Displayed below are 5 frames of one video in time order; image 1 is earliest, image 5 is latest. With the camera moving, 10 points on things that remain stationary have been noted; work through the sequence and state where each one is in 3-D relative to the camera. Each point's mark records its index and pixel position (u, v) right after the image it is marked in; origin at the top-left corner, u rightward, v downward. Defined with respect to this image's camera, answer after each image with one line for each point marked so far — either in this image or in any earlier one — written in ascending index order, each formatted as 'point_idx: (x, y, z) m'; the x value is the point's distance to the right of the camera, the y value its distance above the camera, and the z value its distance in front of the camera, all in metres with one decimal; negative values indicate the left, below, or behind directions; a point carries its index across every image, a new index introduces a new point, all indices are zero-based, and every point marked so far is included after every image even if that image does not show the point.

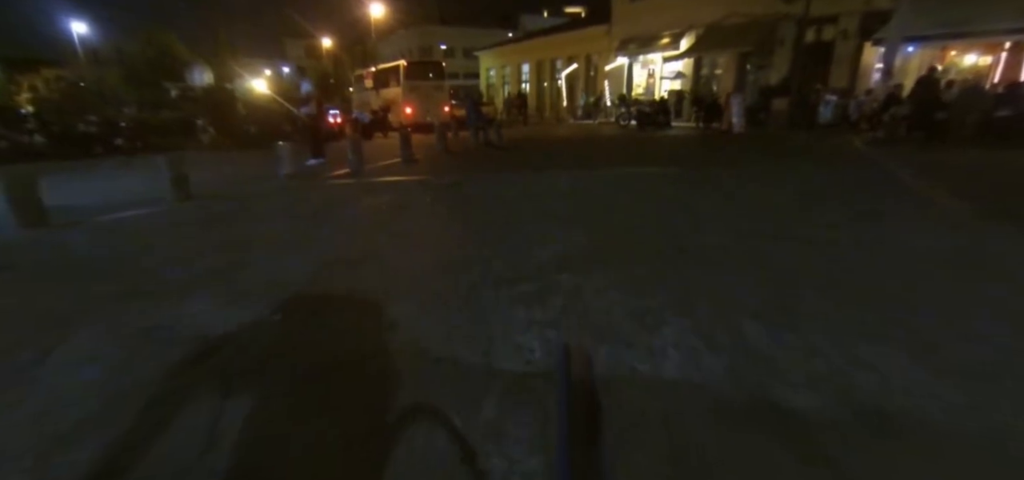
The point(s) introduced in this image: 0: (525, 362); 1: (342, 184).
0: (+0.1, -0.7, +3.0) m
1: (-3.9, +1.3, +10.1) m
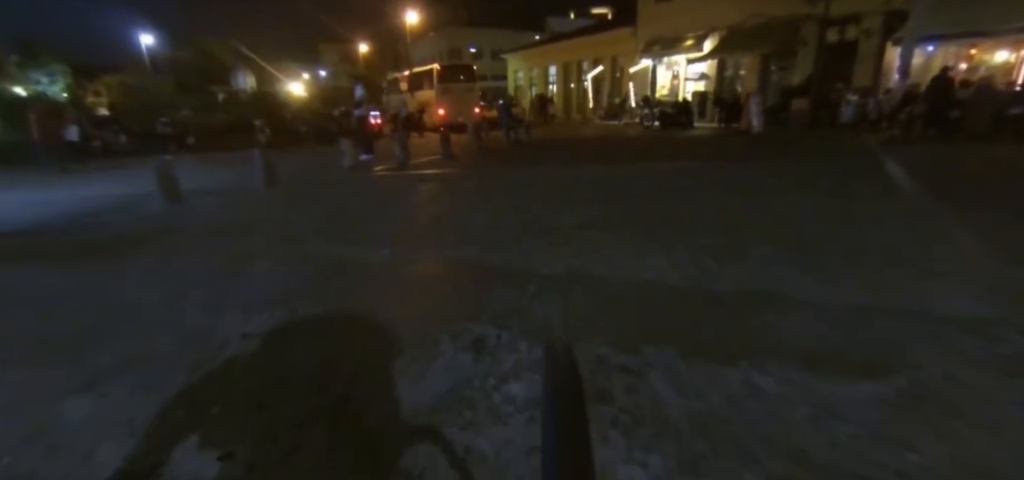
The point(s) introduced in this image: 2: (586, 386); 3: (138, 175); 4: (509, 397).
0: (+0.4, -0.3, +4.3) m
1: (-3.1, +1.7, +11.7) m
2: (+0.4, -0.7, +2.3) m
3: (-11.1, +1.9, +12.8) m
4: (0.0, -0.7, +2.5) m
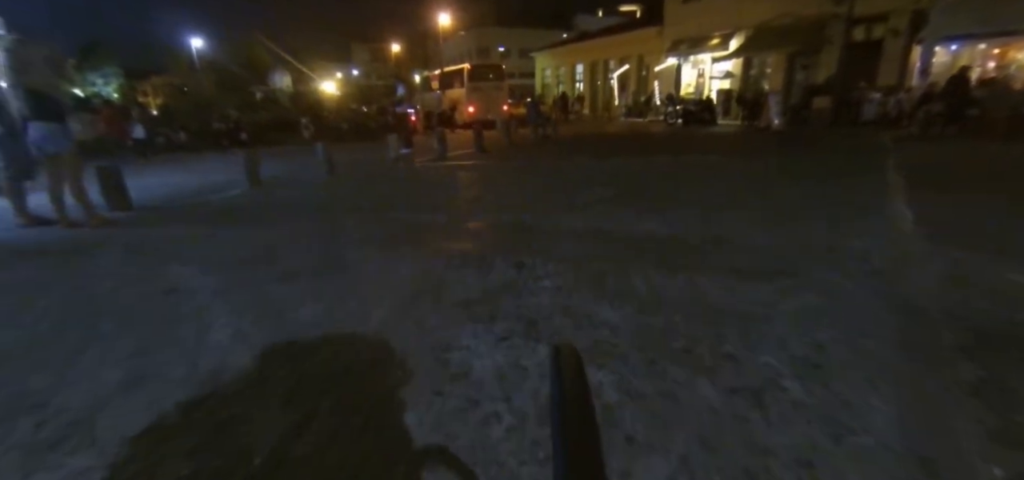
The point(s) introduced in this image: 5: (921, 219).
0: (+0.7, +0.1, +5.6) m
1: (-2.3, +2.2, +13.1) m
2: (+0.6, -0.3, +3.6) m
3: (-10.2, +2.5, +14.6) m
4: (+0.2, -0.3, +3.8) m
5: (+6.1, +0.3, +6.6) m
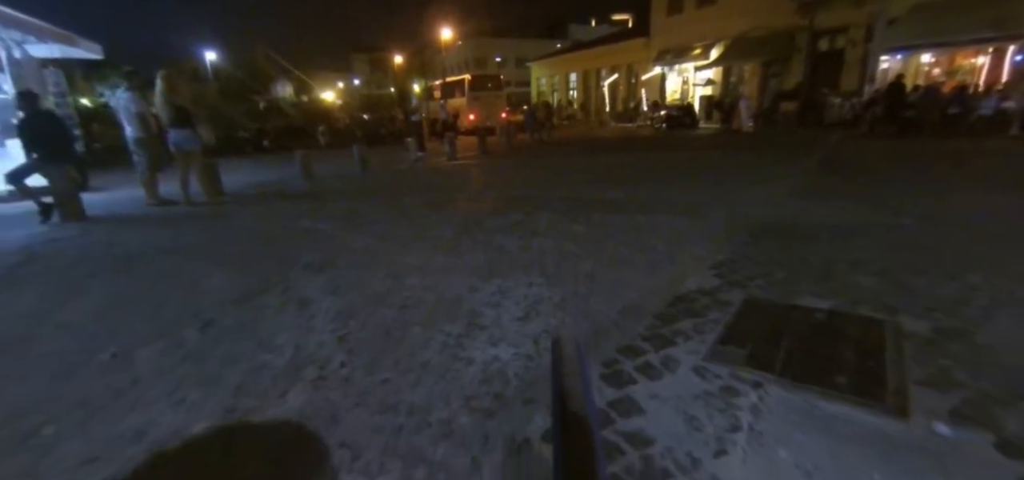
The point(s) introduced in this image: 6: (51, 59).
0: (+0.8, +0.7, +7.9) m
1: (-2.3, +2.6, +15.4) m
2: (+0.8, +0.3, +5.9) m
3: (-10.2, +2.9, +16.9) m
4: (+0.3, +0.3, +6.1) m
5: (+6.2, +0.9, +8.9) m
6: (-12.3, +4.8, +11.7) m
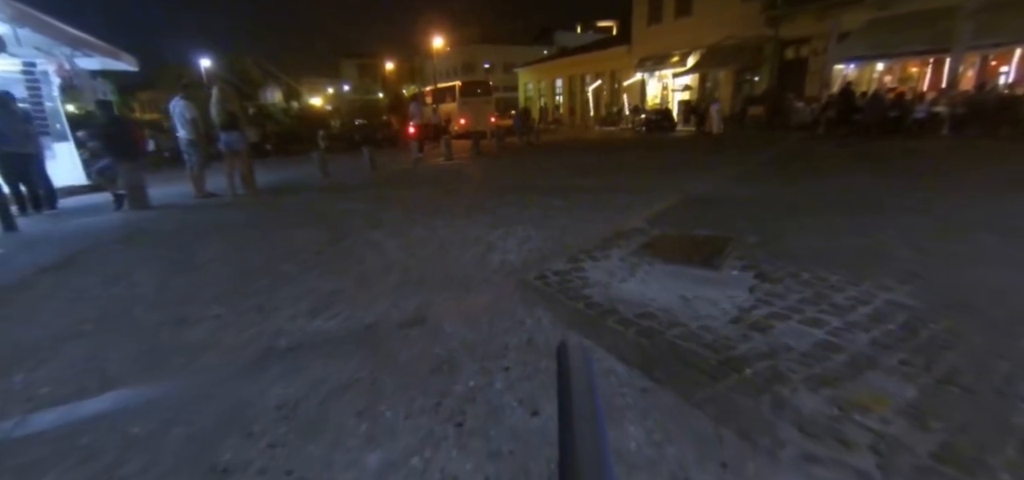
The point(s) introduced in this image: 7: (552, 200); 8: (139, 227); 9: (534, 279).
0: (+0.7, +1.1, +9.6) m
1: (-2.6, +2.9, +17.1) m
2: (+0.7, +0.7, +7.6) m
3: (-10.6, +3.1, +18.3) m
4: (+0.3, +0.7, +7.8) m
5: (+6.1, +1.4, +10.8) m
6: (-12.5, +5.1, +13.2) m
7: (+0.7, +0.6, +7.3) m
8: (-6.7, +0.3, +8.0) m
9: (+0.2, -0.3, +3.5) m
